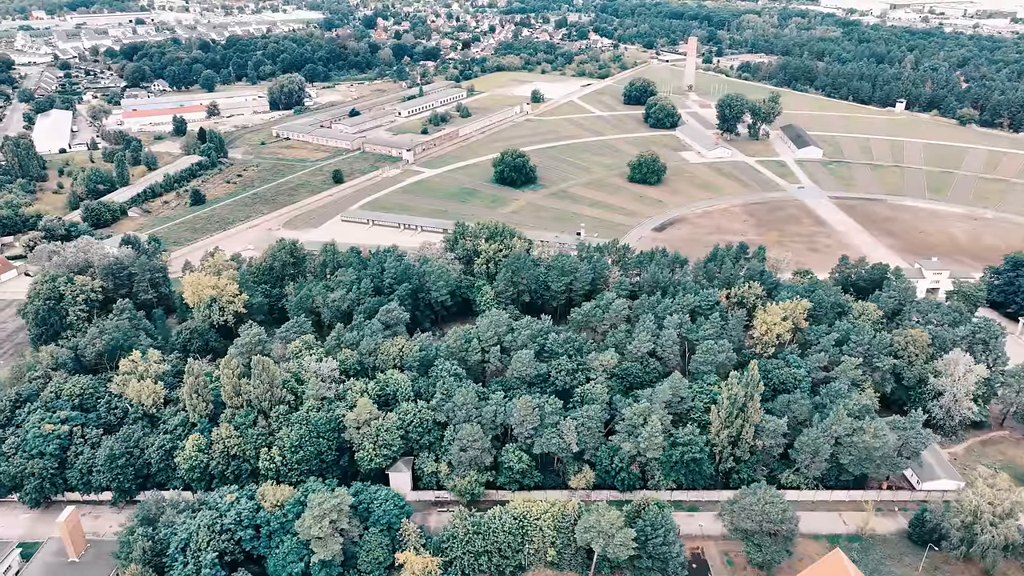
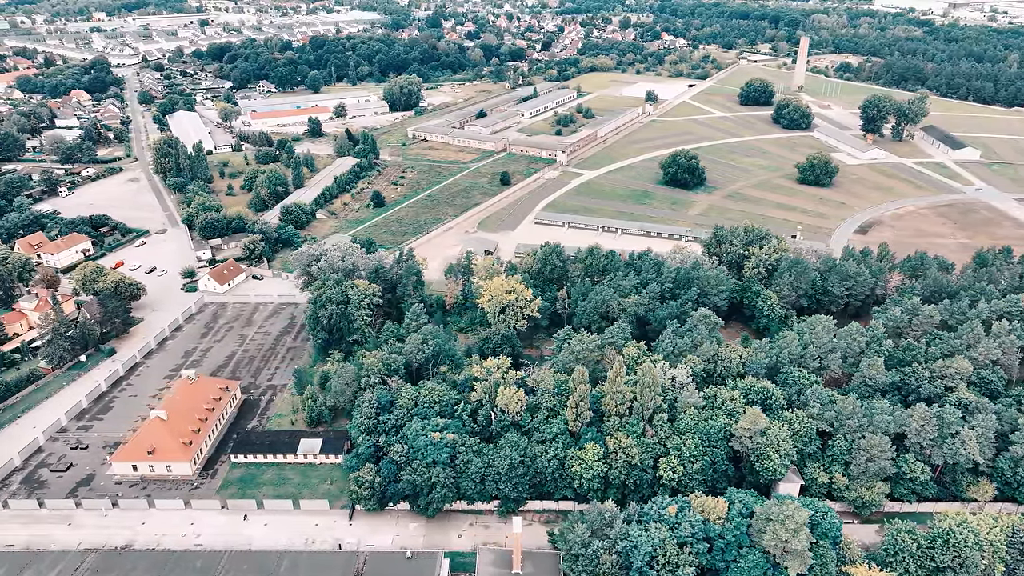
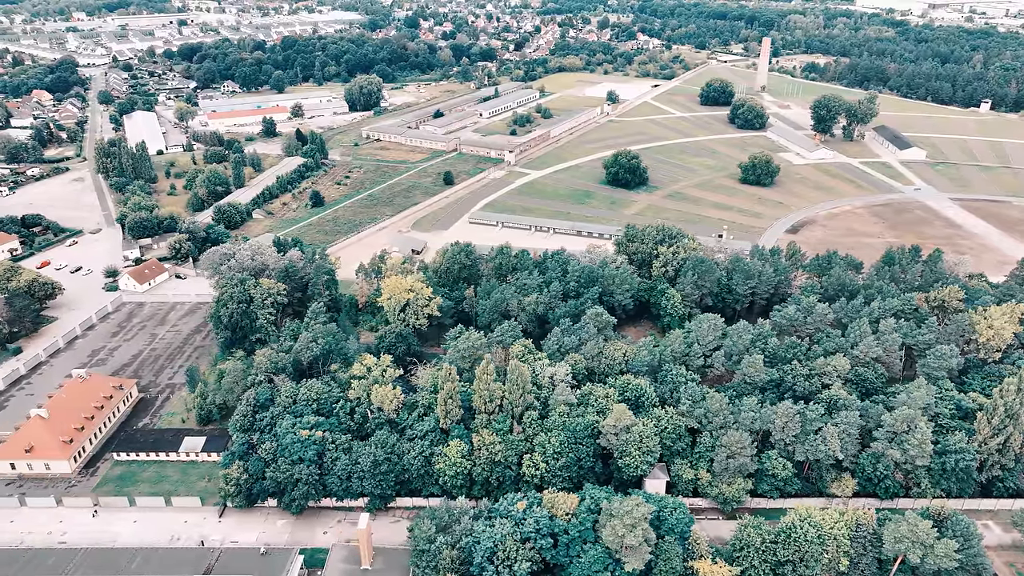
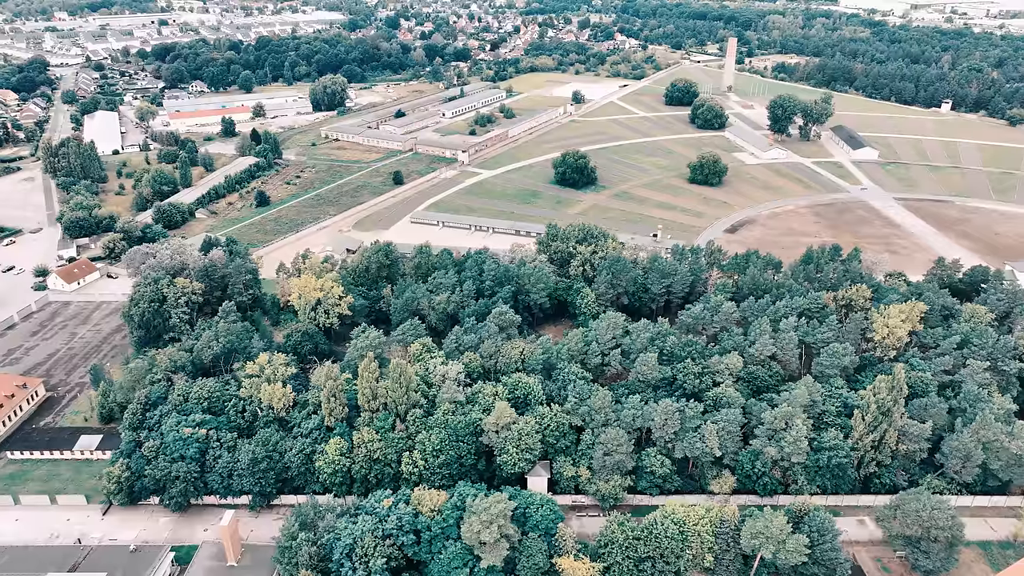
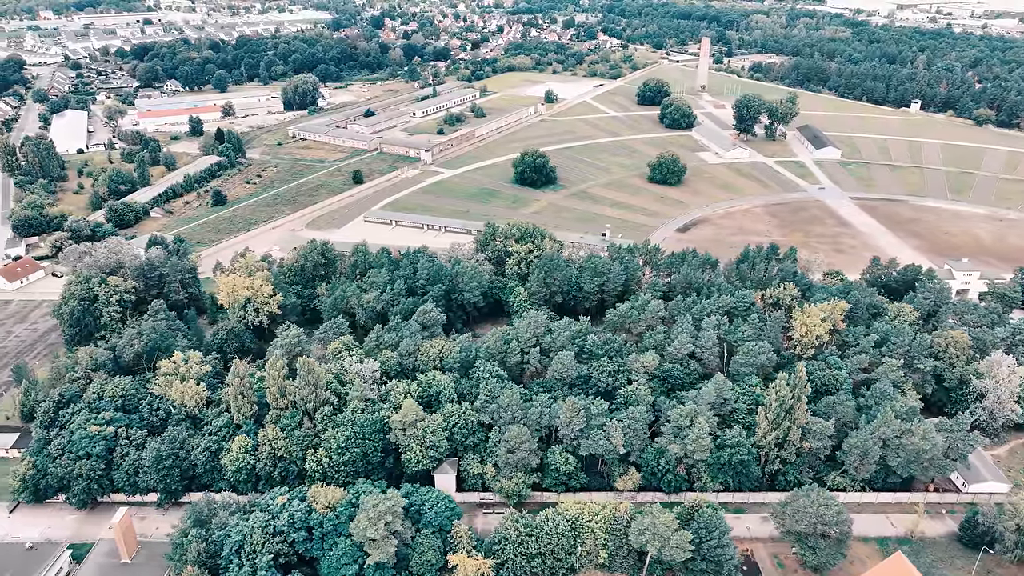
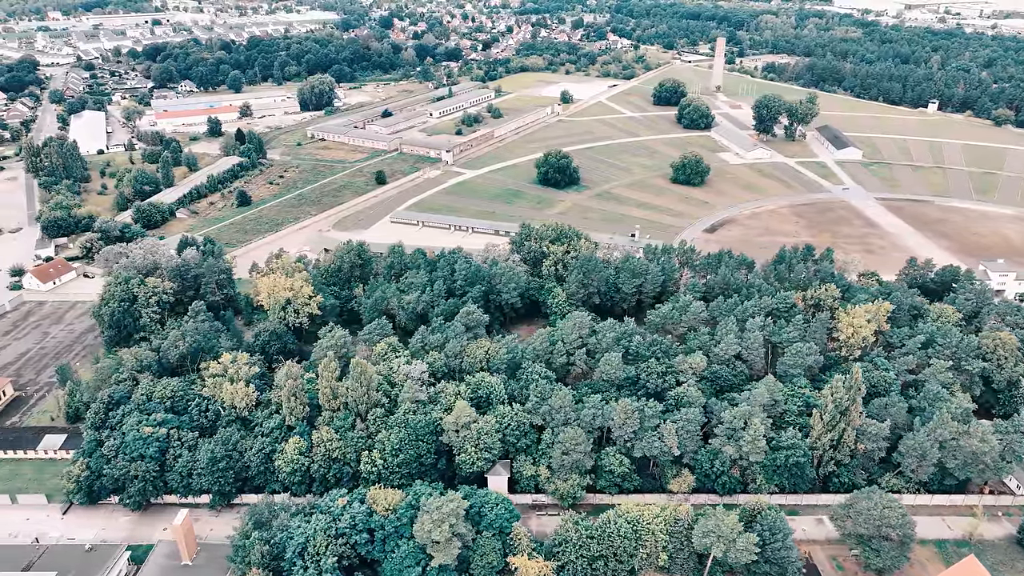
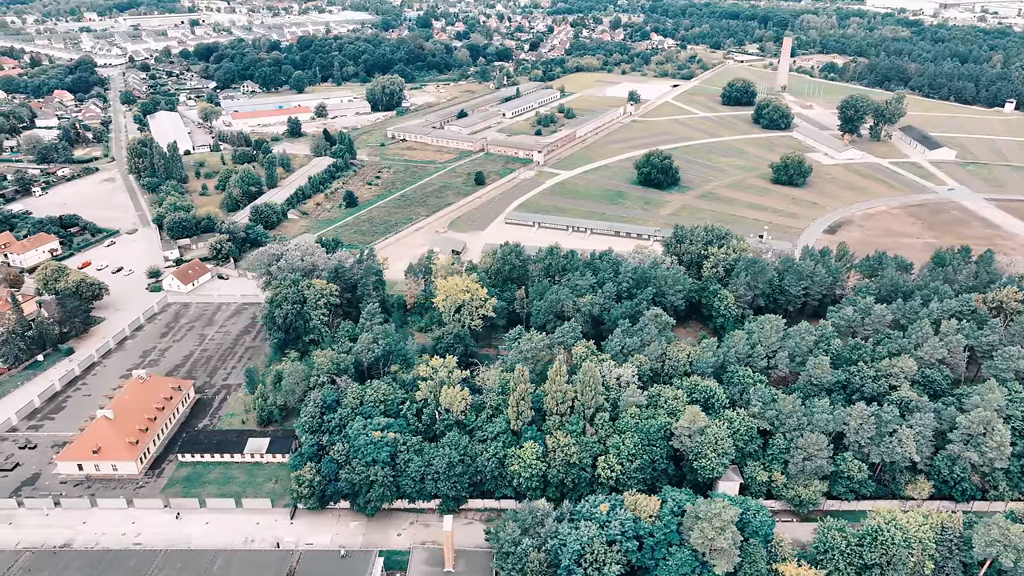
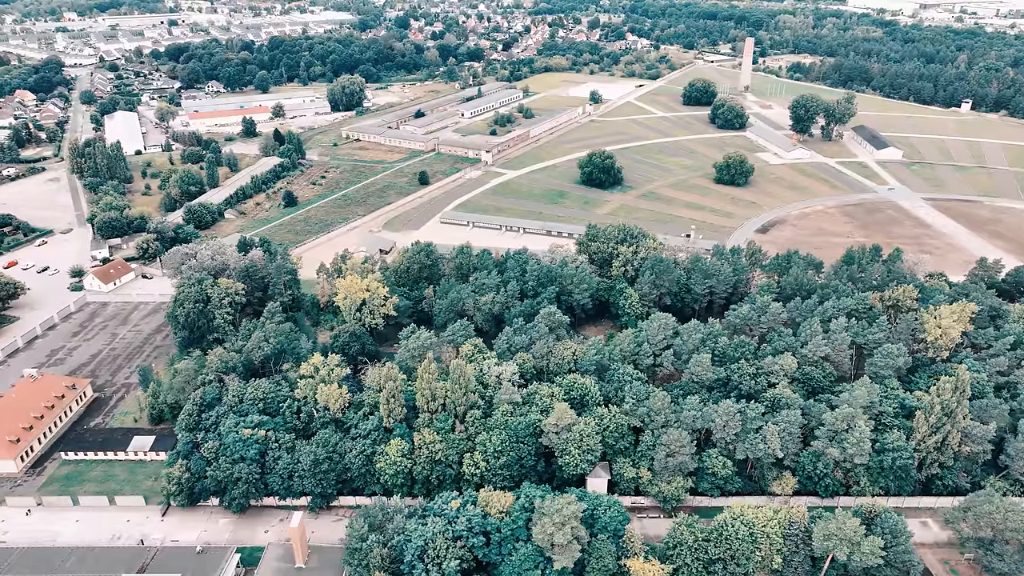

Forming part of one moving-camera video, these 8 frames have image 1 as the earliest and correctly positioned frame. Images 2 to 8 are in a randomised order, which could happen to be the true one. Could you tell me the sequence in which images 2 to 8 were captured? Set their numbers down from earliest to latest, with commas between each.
5, 6, 4, 8, 3, 7, 2
